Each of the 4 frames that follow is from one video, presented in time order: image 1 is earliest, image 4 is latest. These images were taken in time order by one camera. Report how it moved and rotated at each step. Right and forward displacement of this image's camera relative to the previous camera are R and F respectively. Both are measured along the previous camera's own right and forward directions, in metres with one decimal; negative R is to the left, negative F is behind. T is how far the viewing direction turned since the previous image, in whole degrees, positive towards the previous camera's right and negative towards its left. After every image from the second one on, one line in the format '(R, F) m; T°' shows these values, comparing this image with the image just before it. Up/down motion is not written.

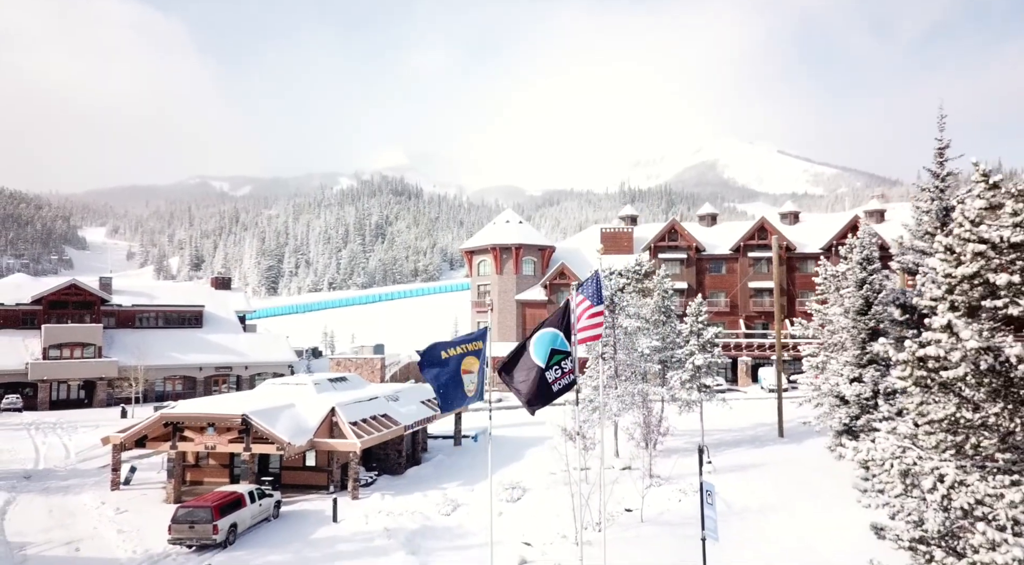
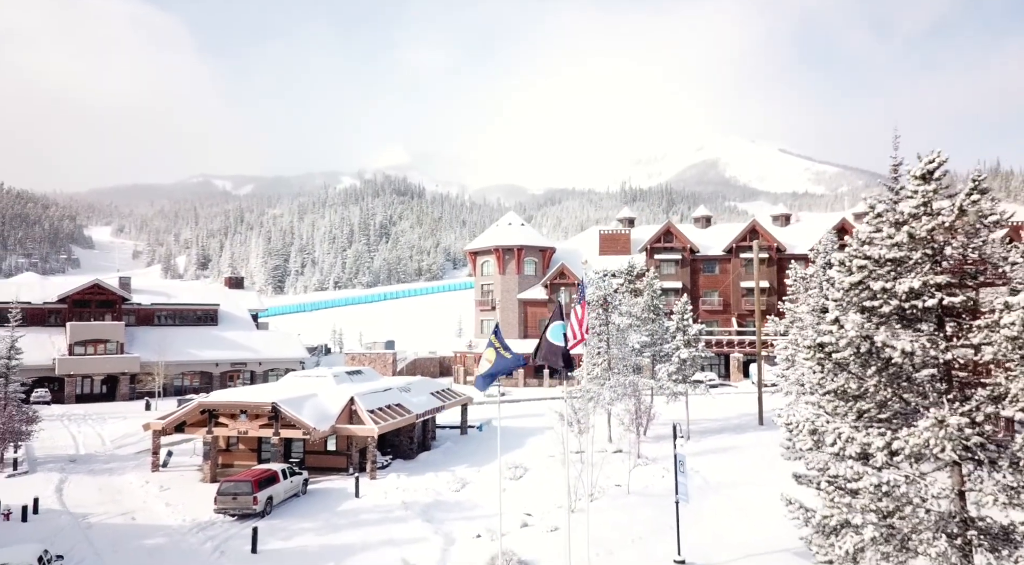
(0.0, -3.2) m; 0°
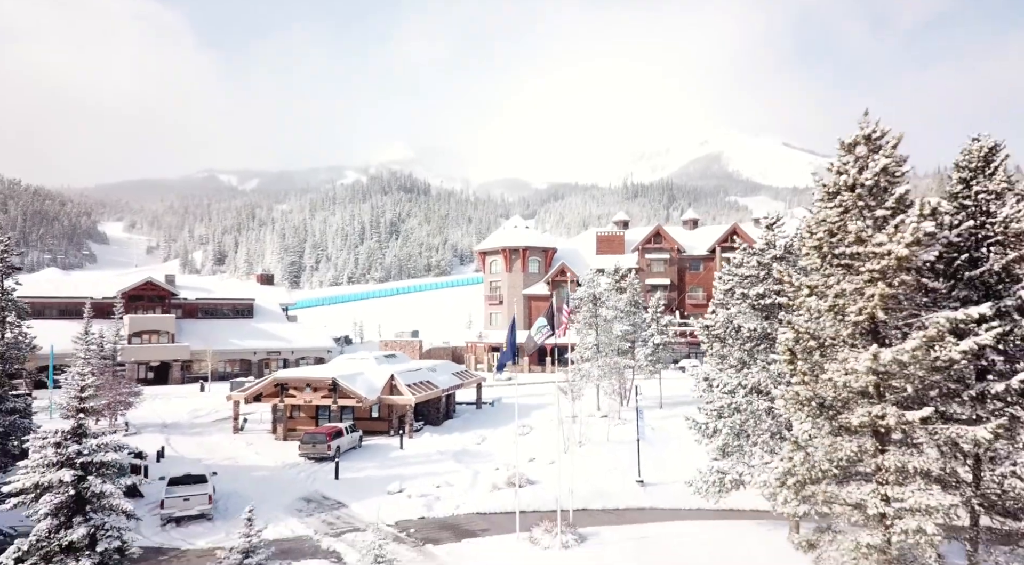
(-0.3, -8.7) m; 0°
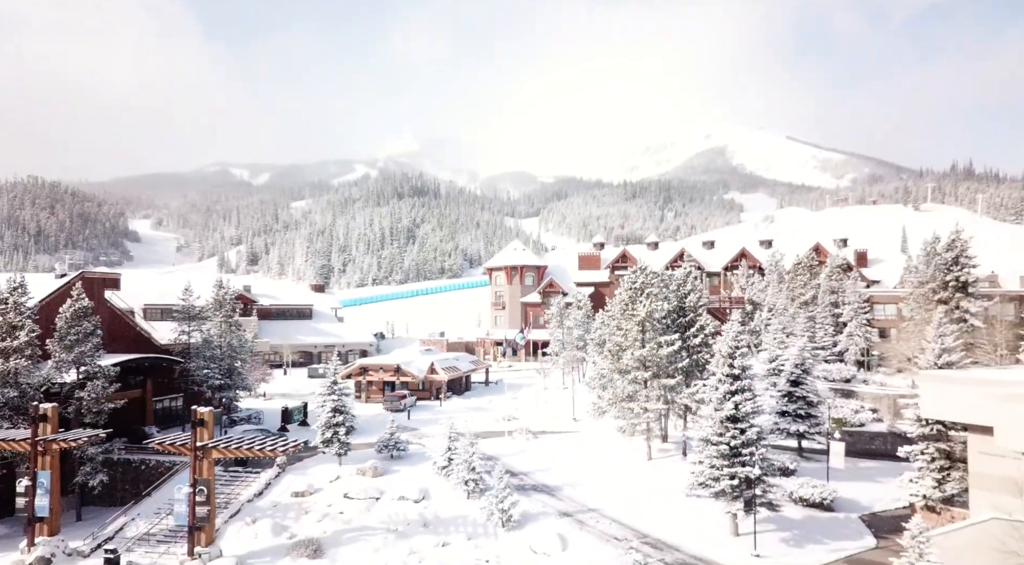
(+0.9, -24.8) m; -1°
